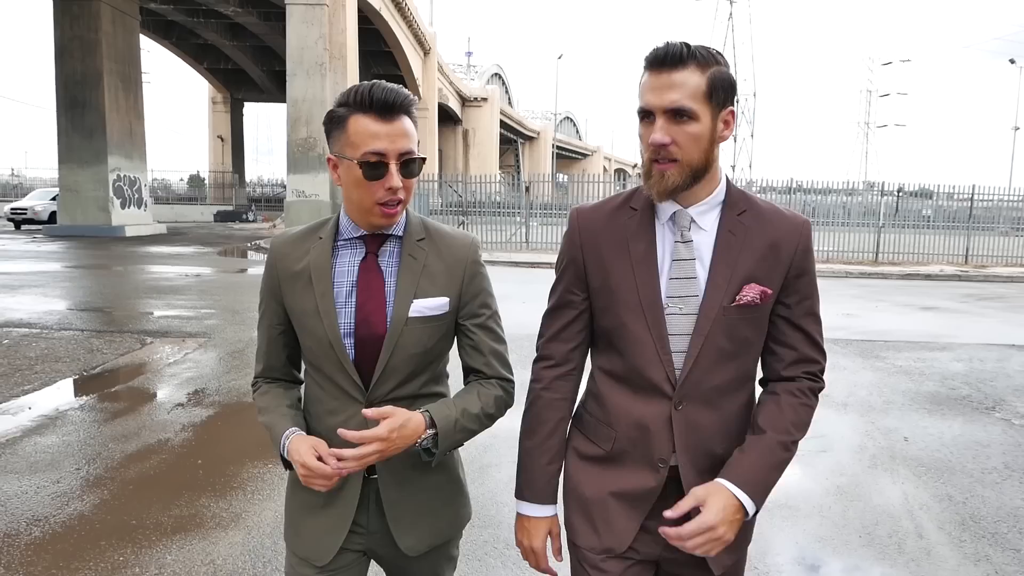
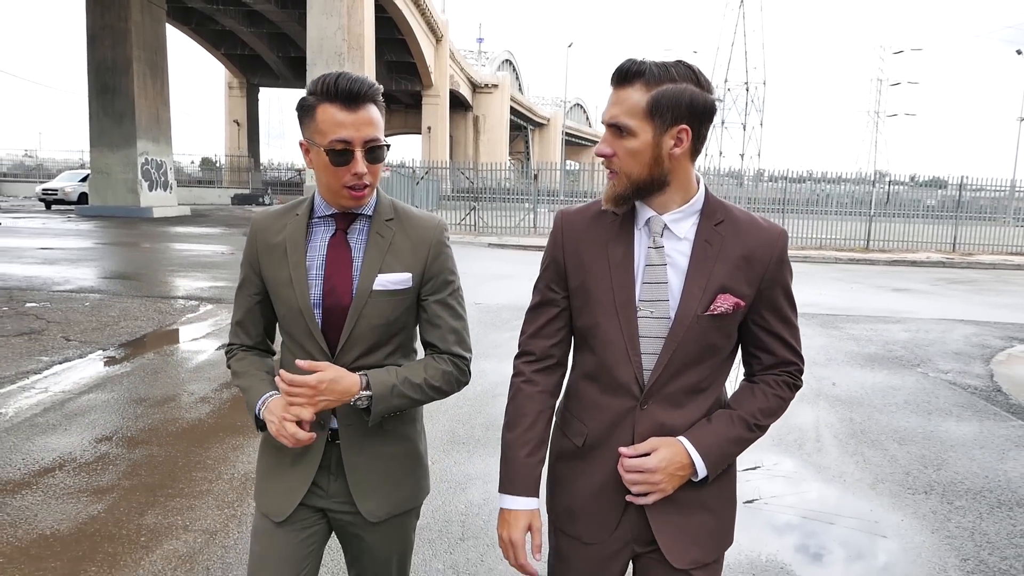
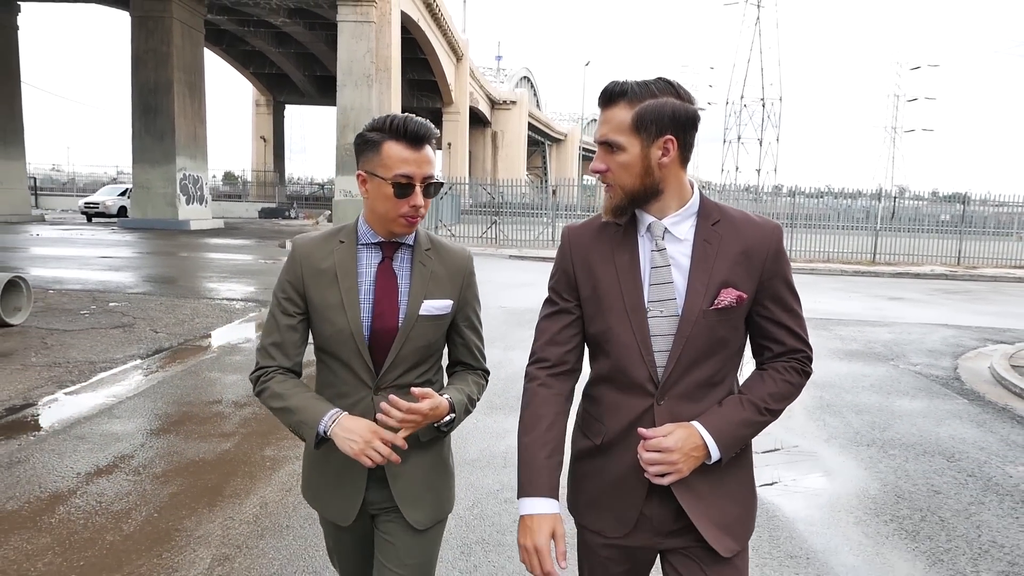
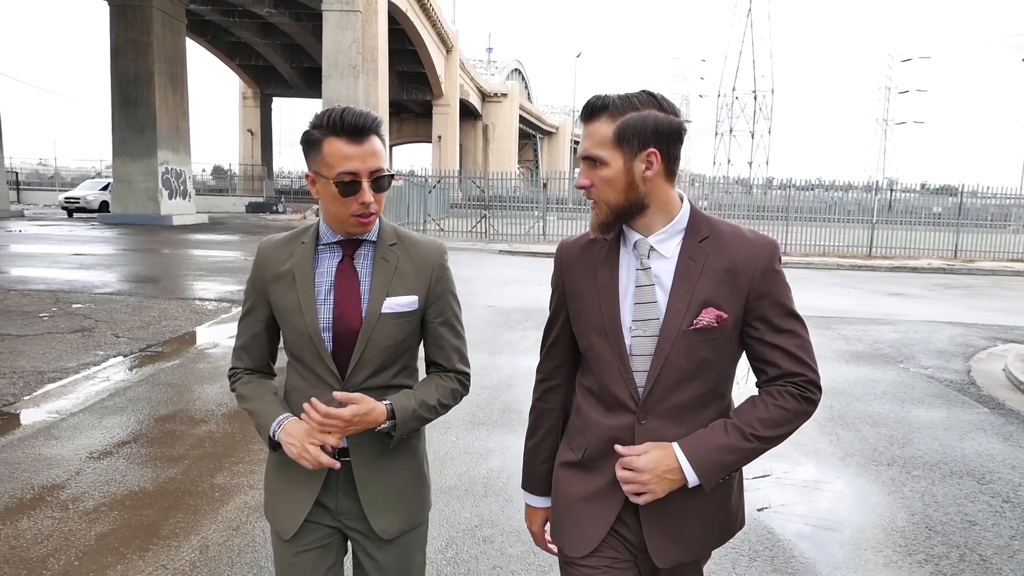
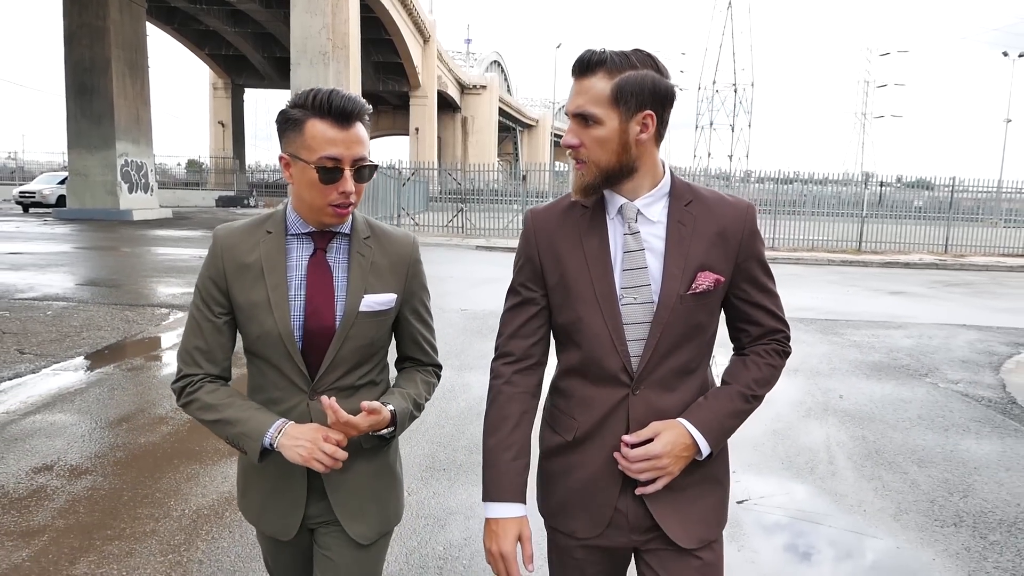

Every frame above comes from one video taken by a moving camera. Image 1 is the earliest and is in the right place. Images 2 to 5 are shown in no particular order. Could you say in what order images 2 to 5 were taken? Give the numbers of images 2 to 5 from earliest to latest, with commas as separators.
5, 2, 4, 3
